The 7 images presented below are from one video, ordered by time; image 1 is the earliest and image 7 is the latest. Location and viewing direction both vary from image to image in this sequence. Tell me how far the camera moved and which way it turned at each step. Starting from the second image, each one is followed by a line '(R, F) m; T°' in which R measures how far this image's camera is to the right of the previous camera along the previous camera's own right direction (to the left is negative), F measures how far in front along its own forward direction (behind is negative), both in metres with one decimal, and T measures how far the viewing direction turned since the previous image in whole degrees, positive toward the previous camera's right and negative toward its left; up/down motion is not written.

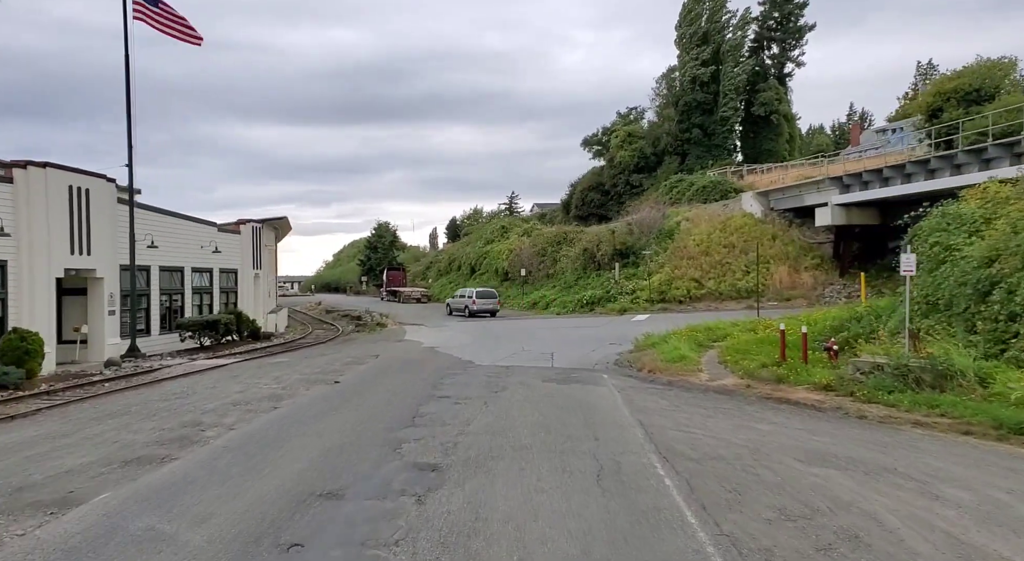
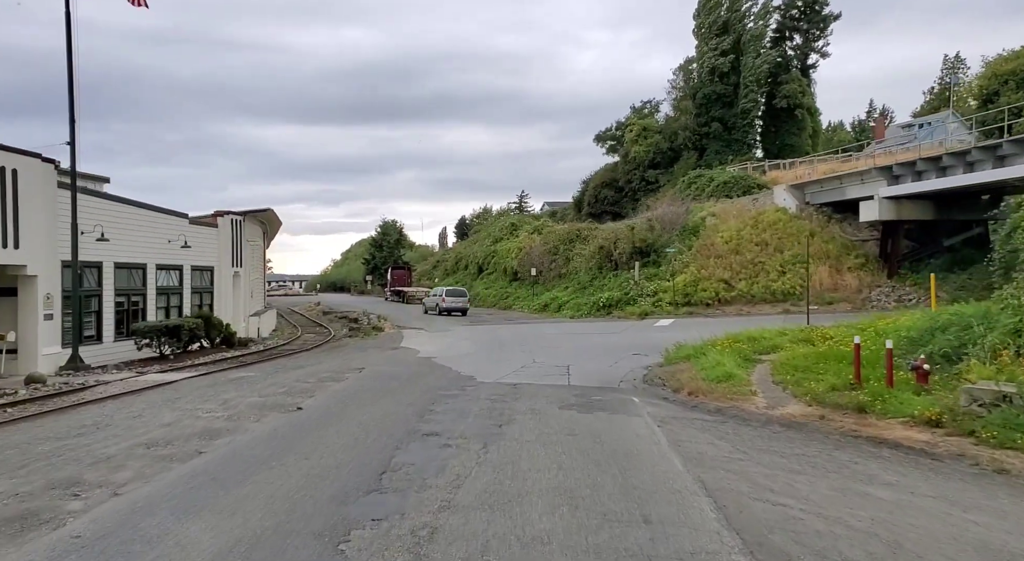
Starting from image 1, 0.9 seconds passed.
(0.0, +3.0) m; -1°
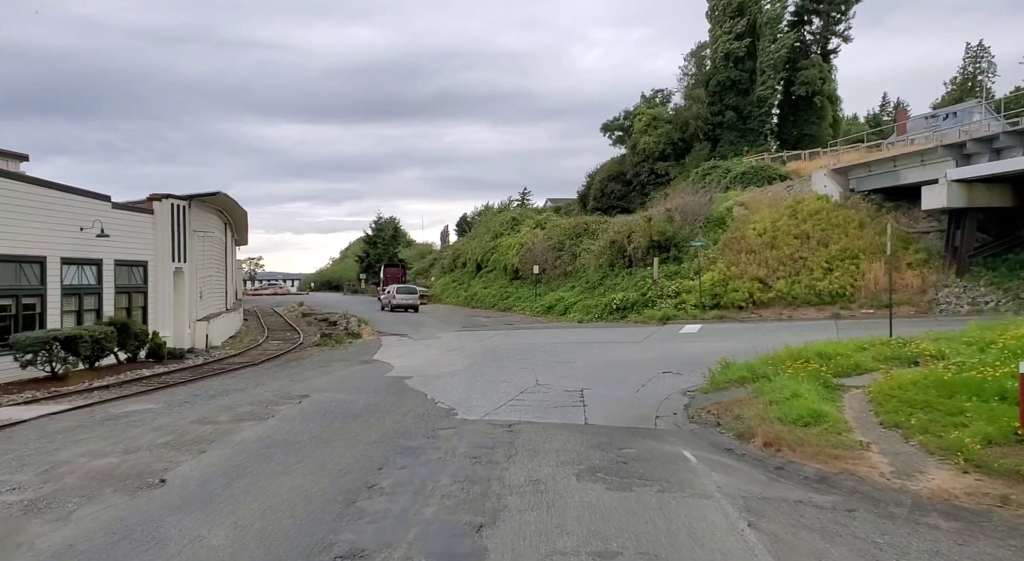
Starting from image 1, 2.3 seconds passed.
(+0.1, +4.3) m; 0°
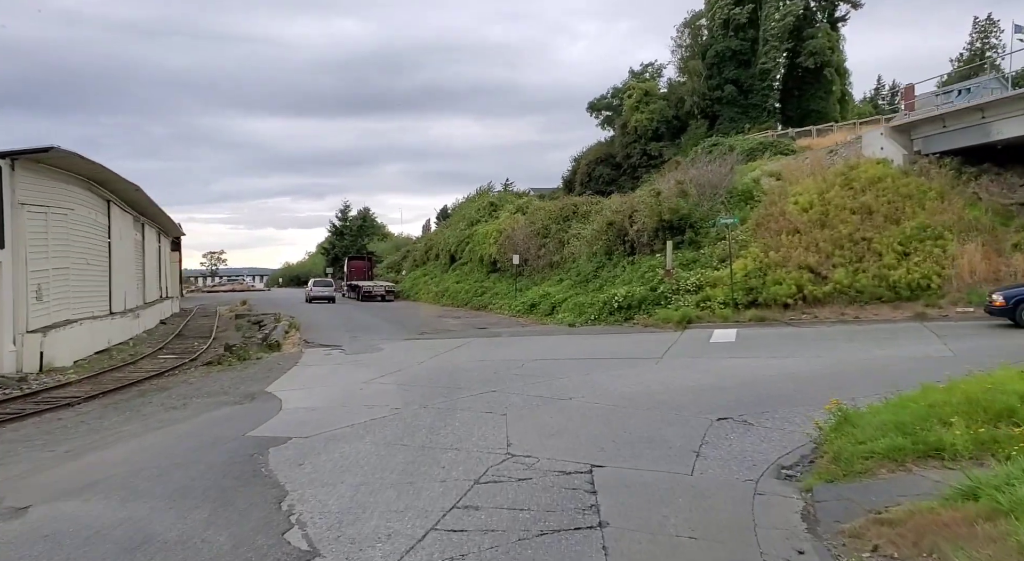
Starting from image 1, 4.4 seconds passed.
(+0.4, +6.5) m; +1°
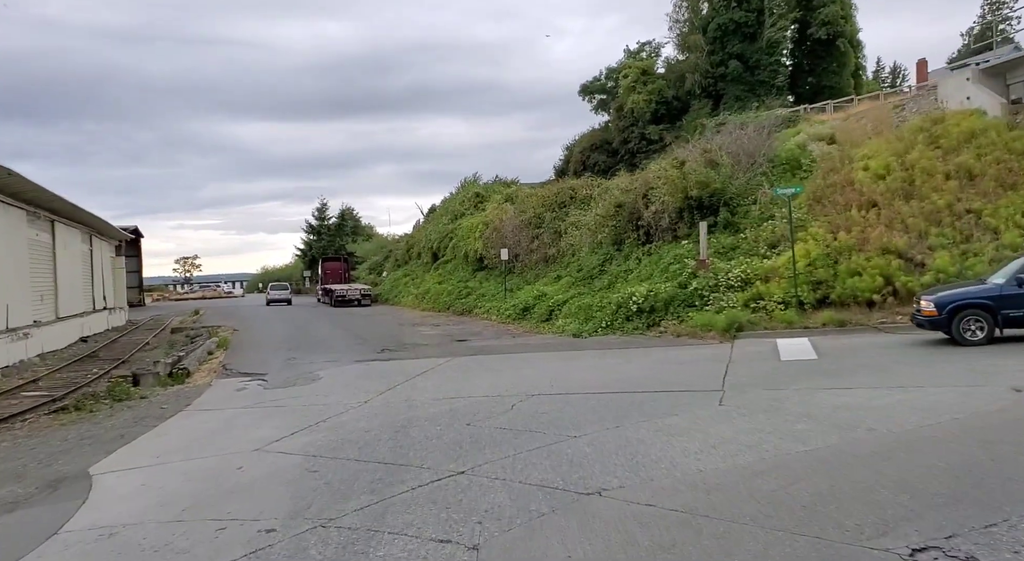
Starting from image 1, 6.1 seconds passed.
(+0.2, +5.1) m; +1°
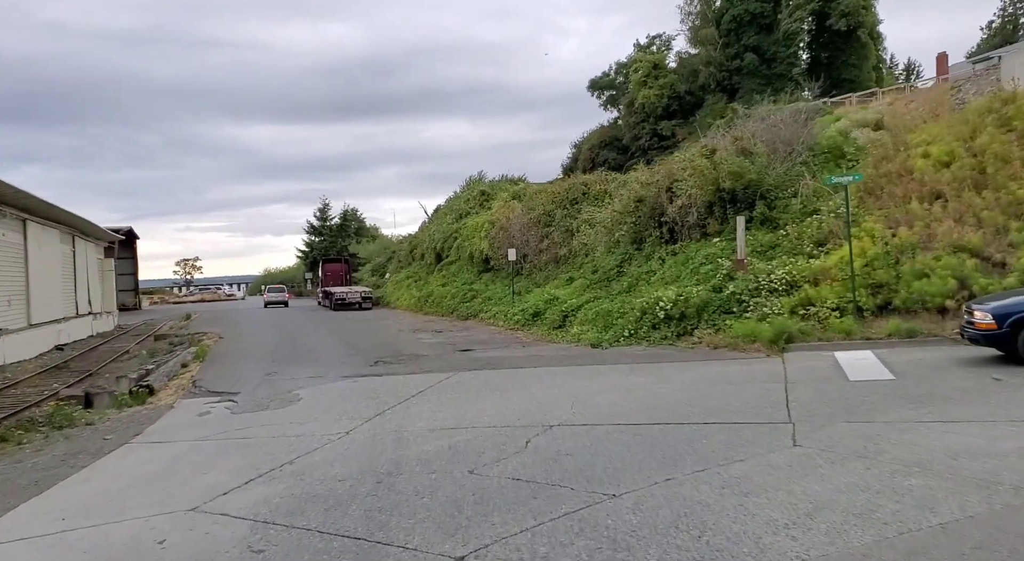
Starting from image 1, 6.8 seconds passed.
(-0.1, +2.0) m; 0°
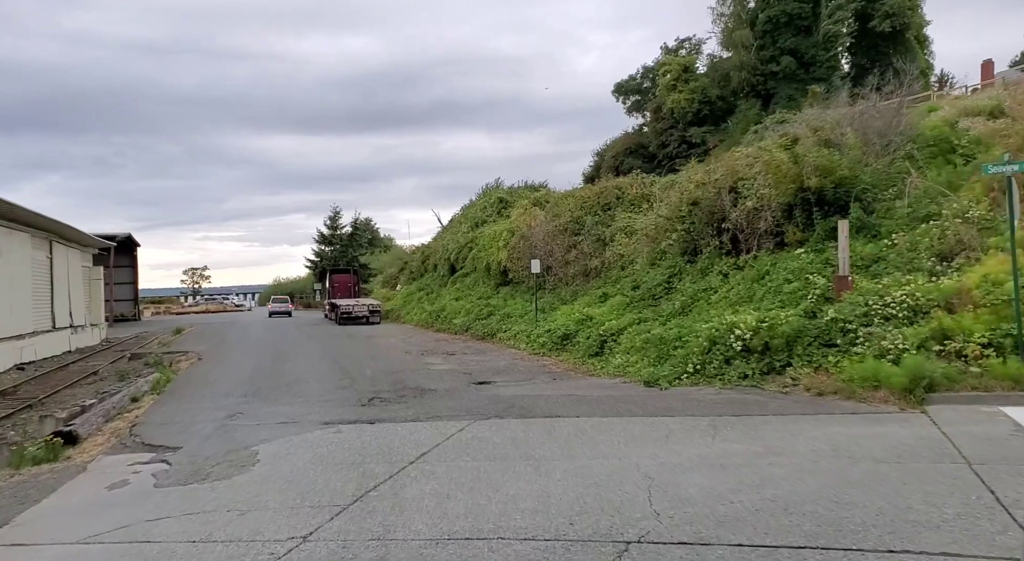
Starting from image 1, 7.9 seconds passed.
(-0.3, +3.2) m; -1°
